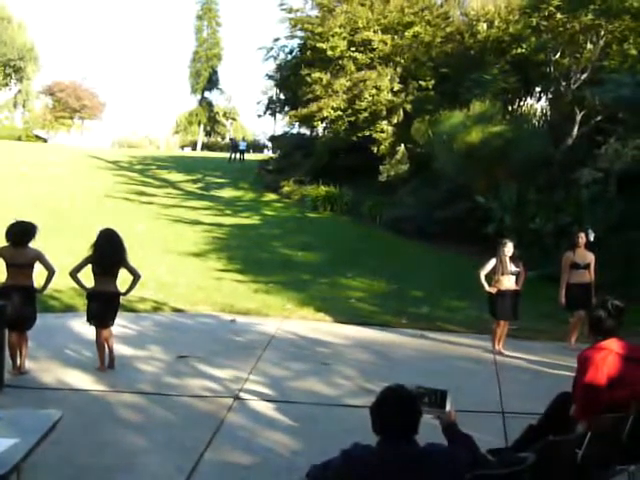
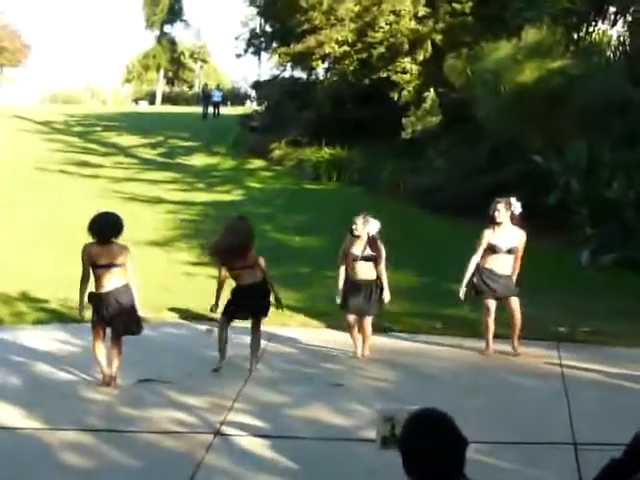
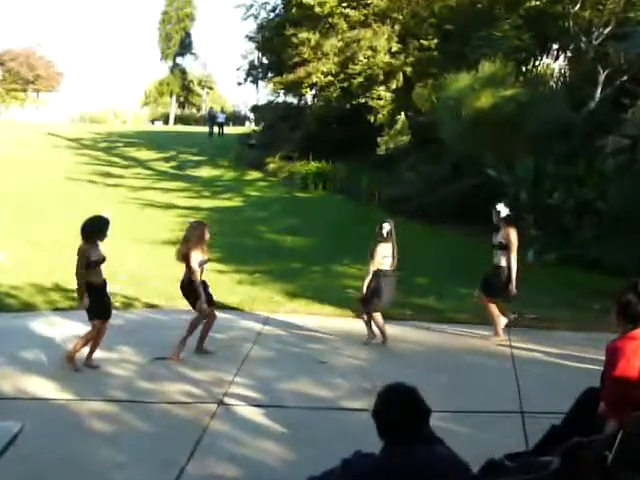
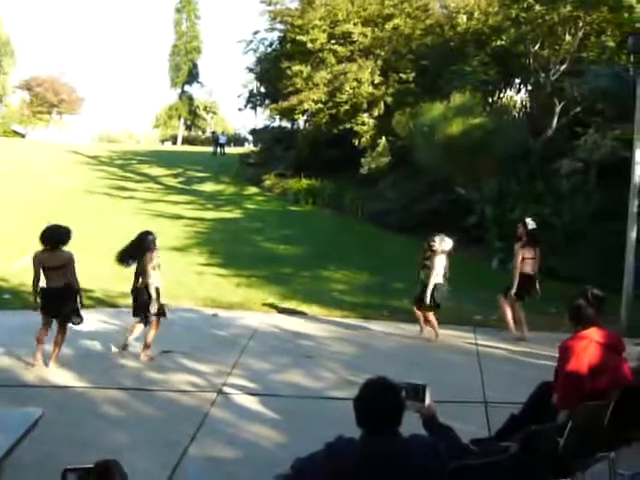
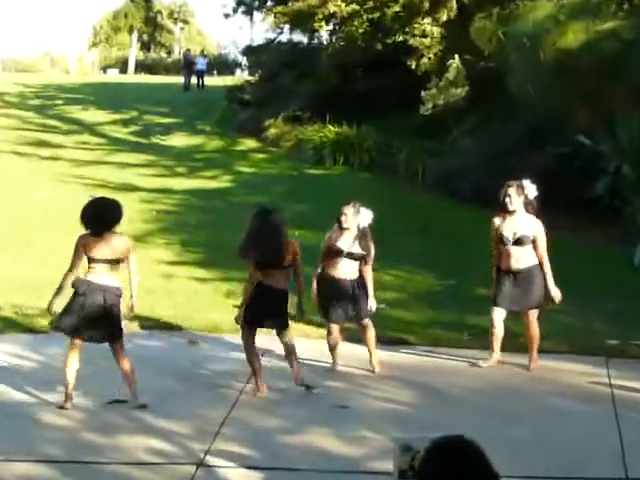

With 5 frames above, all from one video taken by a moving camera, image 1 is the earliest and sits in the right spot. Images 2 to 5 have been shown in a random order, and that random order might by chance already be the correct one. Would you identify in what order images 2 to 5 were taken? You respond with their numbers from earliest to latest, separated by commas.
4, 3, 2, 5
